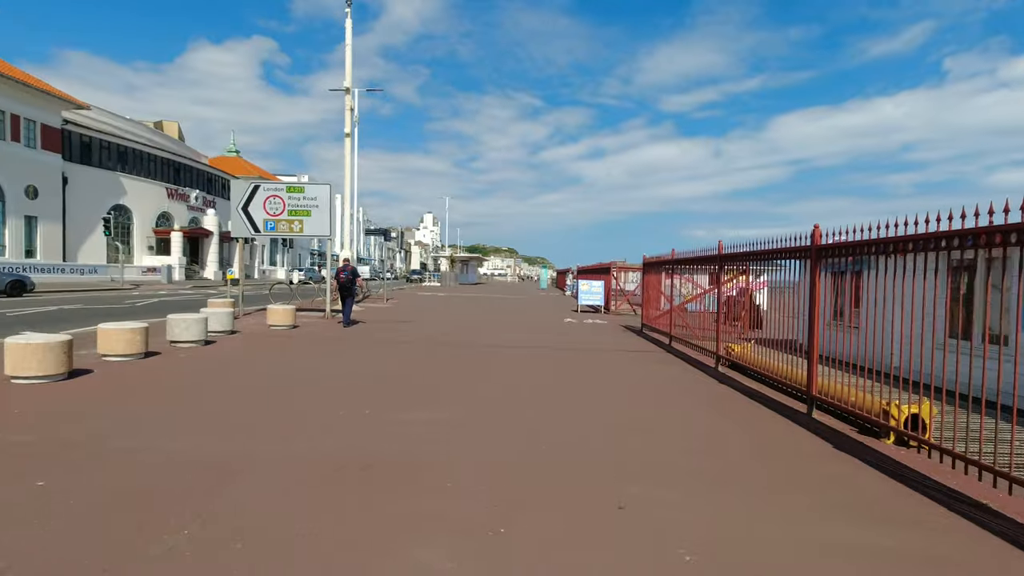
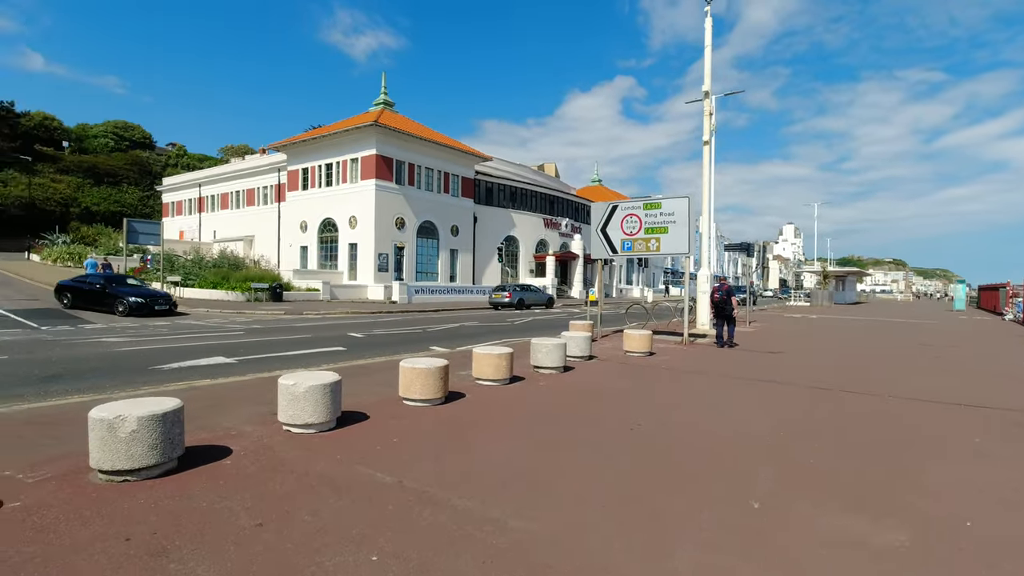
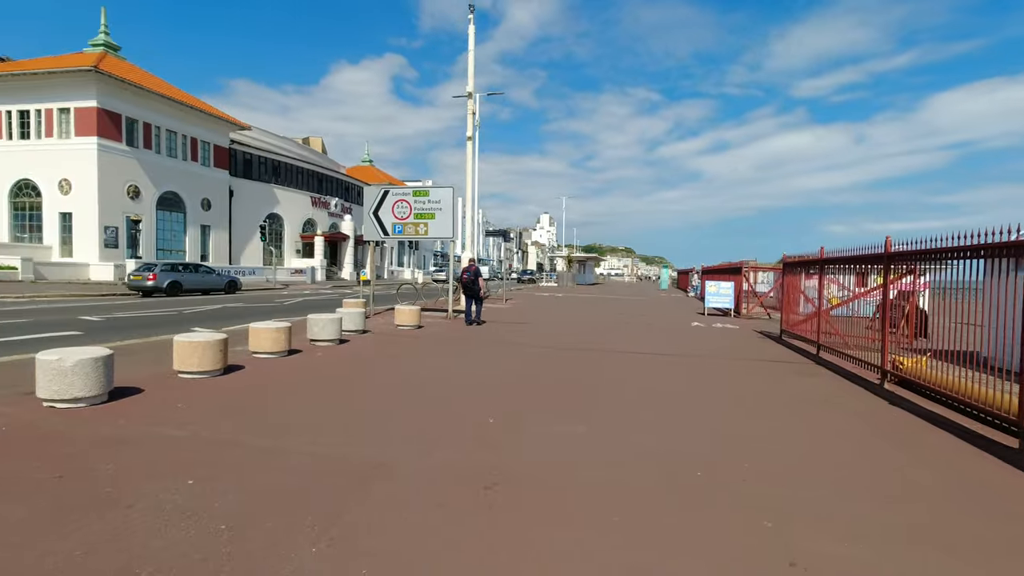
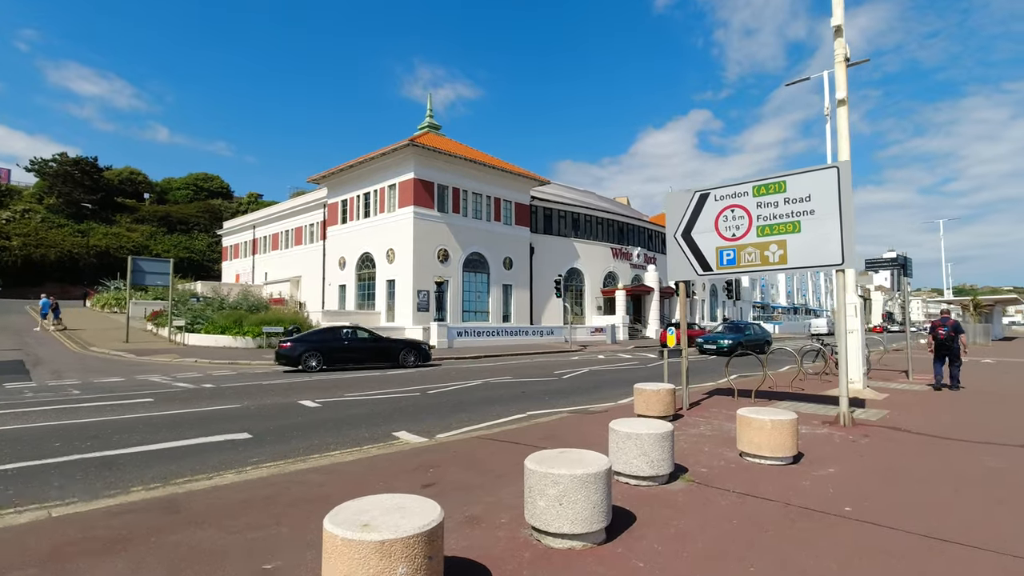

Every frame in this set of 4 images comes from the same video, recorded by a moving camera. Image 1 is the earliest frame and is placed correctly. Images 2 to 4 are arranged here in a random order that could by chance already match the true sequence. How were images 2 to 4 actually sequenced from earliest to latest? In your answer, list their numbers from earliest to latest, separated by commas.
3, 2, 4
